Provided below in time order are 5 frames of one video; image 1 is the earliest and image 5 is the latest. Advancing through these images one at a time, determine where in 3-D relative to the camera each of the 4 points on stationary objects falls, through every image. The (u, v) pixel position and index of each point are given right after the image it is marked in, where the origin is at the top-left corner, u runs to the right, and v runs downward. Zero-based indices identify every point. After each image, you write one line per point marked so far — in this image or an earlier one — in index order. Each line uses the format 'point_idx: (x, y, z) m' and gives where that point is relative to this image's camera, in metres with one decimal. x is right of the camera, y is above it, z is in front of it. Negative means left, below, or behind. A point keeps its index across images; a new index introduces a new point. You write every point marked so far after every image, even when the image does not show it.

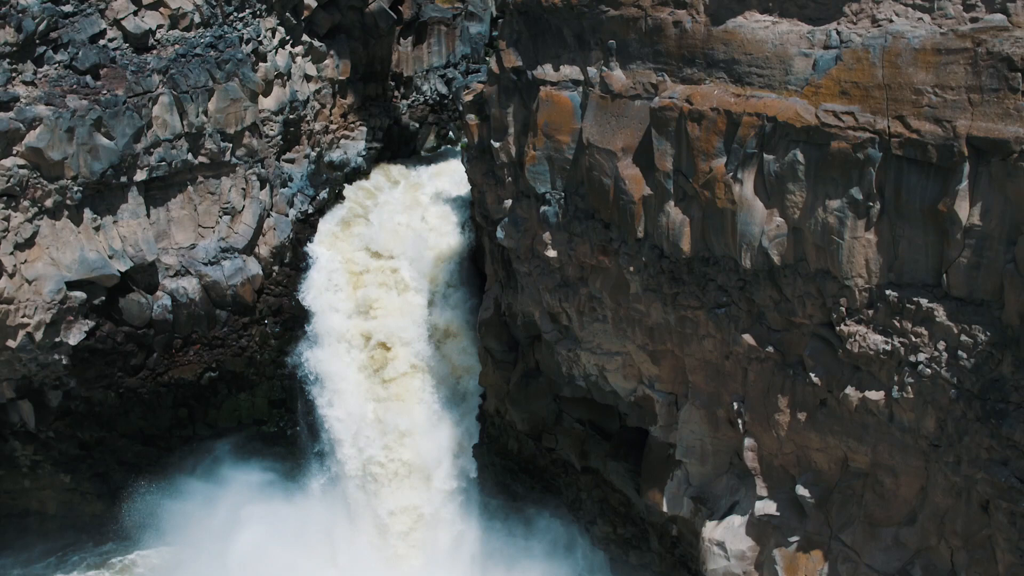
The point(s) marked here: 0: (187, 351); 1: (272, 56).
0: (-4.6, -0.9, +14.7) m
1: (-3.5, +3.5, +15.3) m
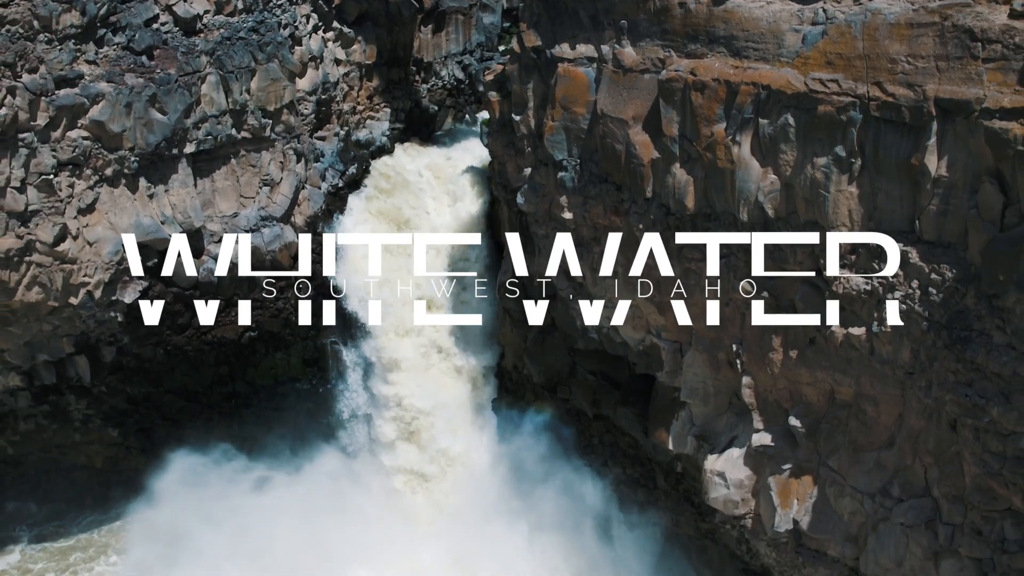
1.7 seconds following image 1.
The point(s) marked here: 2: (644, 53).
0: (-4.4, -0.4, +15.9) m
1: (-3.3, +4.0, +16.5) m
2: (+1.5, +2.7, +11.7) m
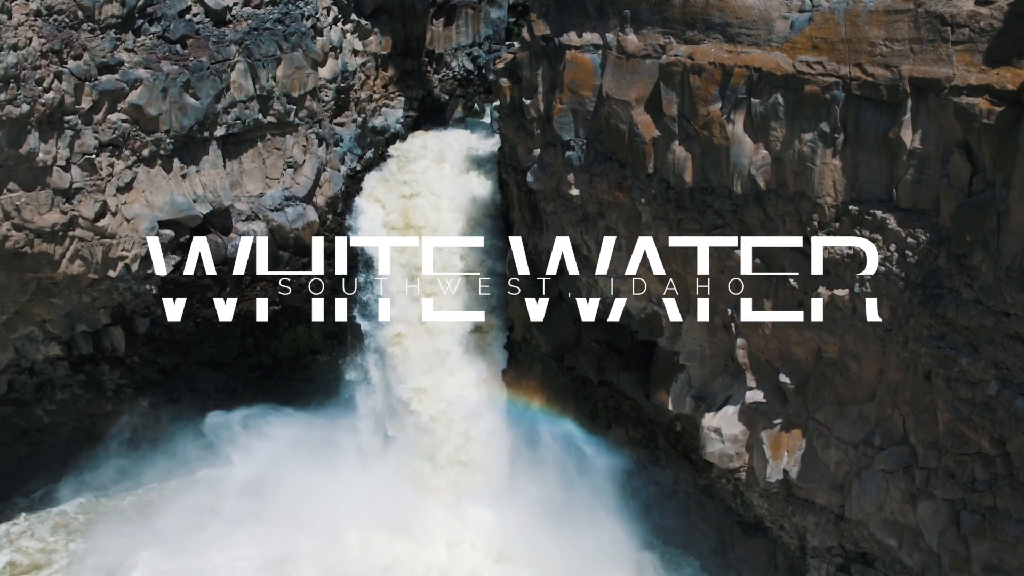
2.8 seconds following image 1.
0: (-4.2, 0.0, +16.9) m
1: (-3.1, +4.4, +17.4) m
2: (+1.7, +3.1, +12.6) m
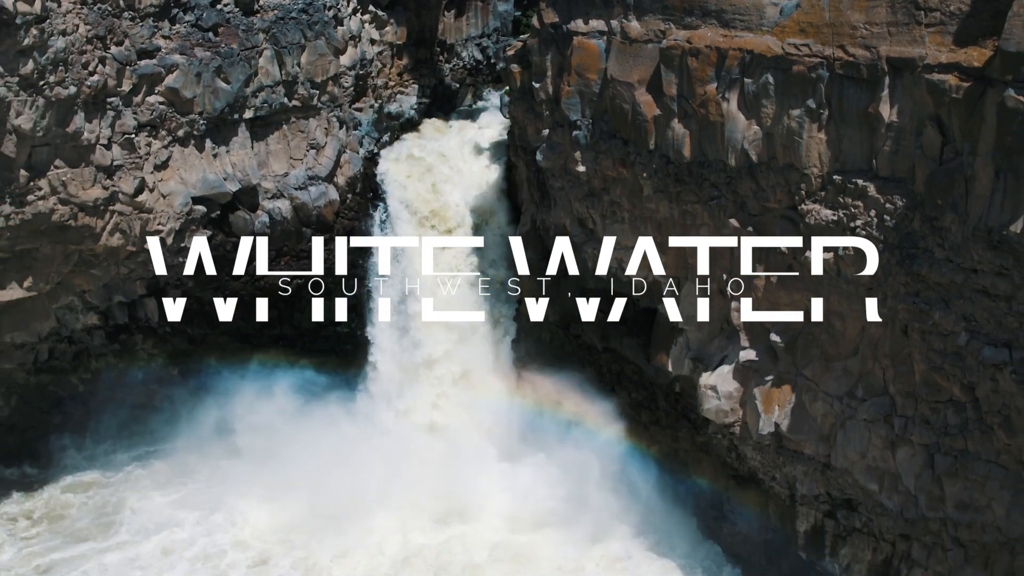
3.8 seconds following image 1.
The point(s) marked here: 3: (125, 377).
0: (-4.1, +0.5, +17.9) m
1: (-3.0, +4.8, +18.5) m
2: (+1.8, +3.5, +13.7) m
3: (-6.6, -1.5, +17.4) m
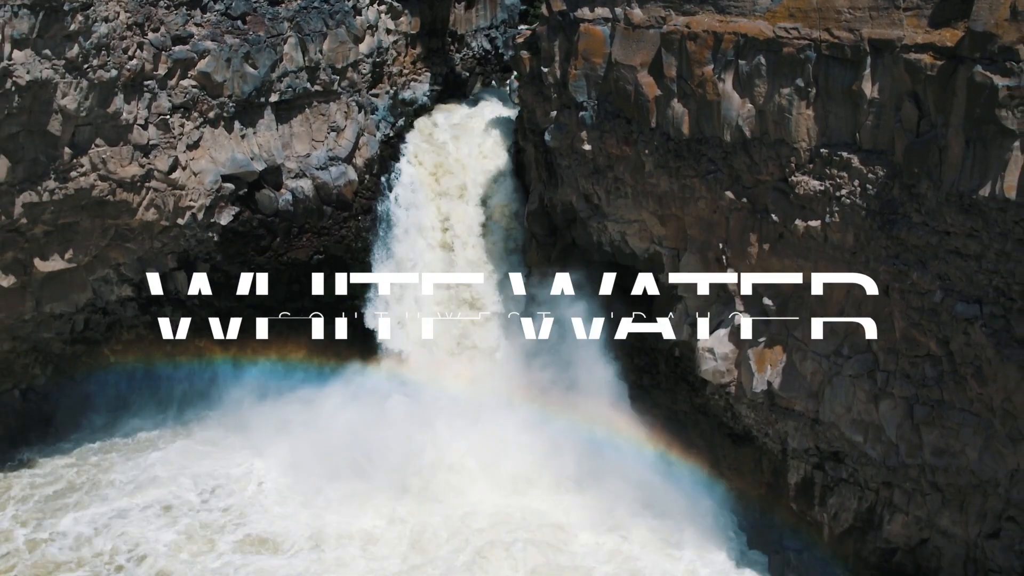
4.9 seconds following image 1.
0: (-3.9, +0.9, +18.9) m
1: (-2.8, +5.3, +19.5) m
2: (+2.0, +4.0, +14.7) m
3: (-6.4, -1.0, +18.4) m
